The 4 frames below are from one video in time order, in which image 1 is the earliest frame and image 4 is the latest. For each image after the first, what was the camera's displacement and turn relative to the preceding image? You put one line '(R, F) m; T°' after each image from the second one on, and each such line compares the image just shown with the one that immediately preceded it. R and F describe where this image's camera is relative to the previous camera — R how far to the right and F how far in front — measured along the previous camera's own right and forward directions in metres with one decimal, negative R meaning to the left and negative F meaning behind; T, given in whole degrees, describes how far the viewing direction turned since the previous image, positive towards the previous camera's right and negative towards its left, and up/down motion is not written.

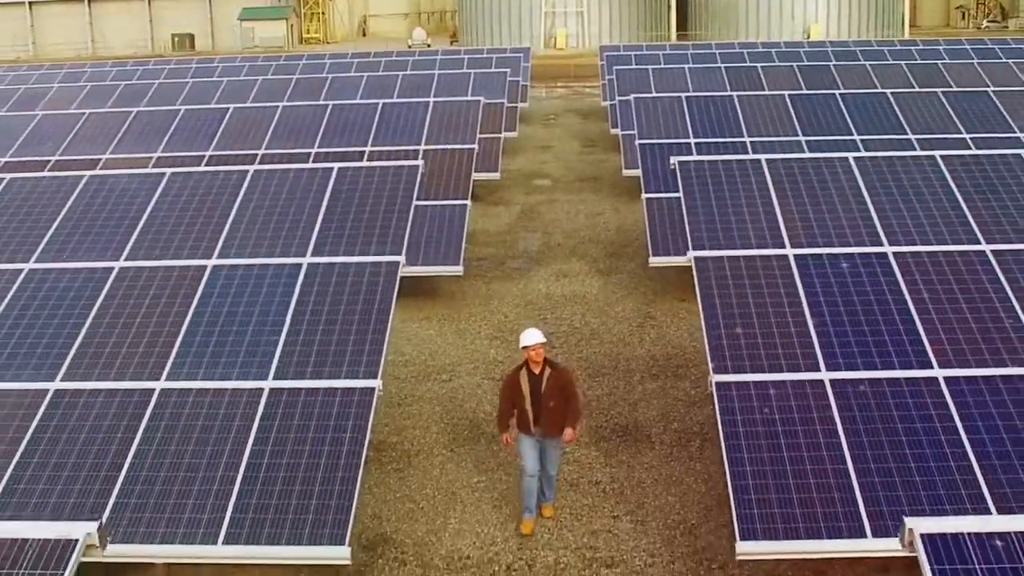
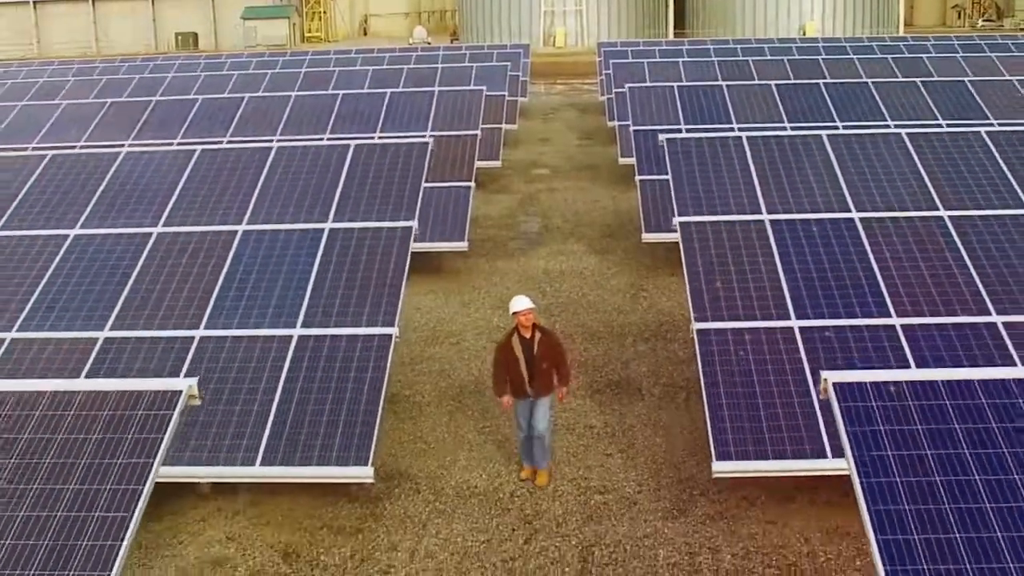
(0.0, -1.0) m; 0°
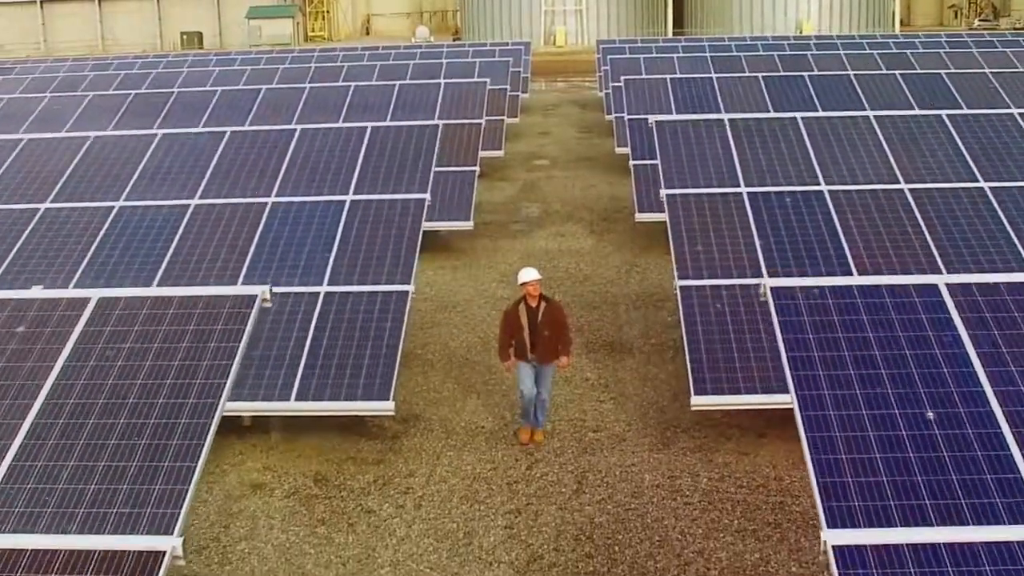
(0.0, -1.2) m; 0°
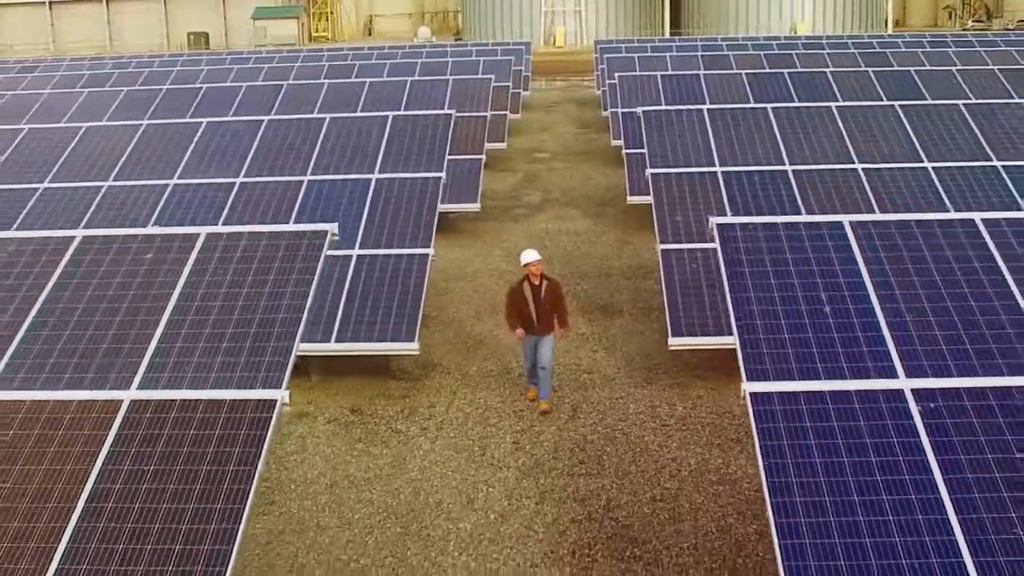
(-0.1, -1.8) m; 0°
